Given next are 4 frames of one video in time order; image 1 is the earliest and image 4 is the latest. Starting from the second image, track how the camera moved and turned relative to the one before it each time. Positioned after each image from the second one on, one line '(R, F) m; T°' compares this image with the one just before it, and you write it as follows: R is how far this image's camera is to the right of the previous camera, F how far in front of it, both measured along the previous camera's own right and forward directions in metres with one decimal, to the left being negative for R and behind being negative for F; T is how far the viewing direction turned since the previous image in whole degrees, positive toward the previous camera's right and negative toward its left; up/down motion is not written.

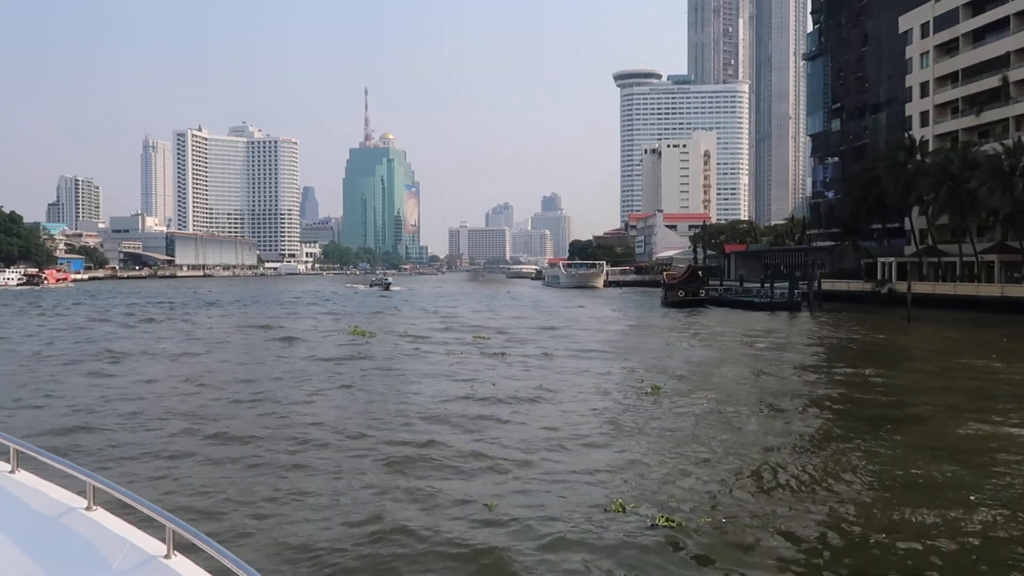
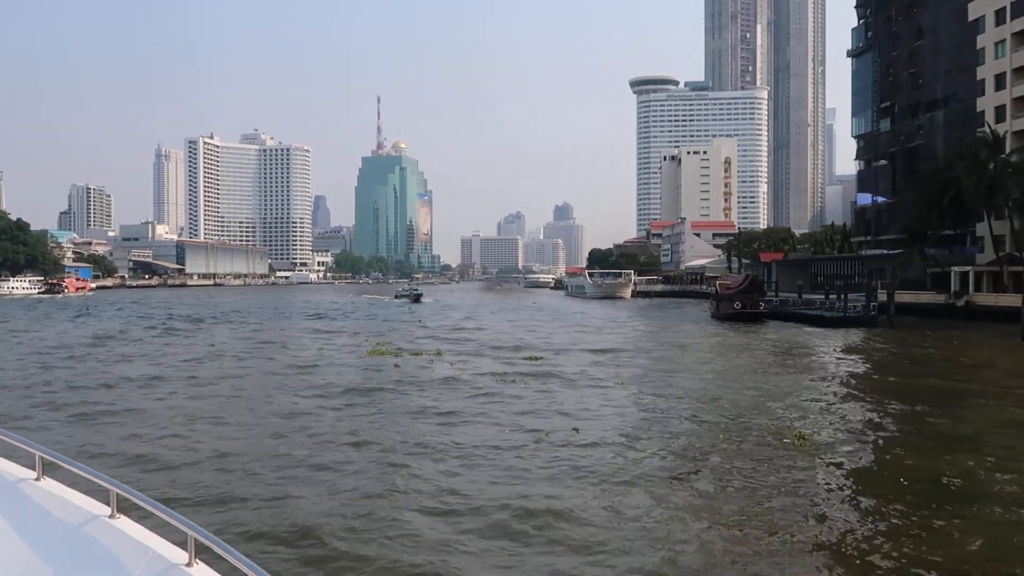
(-1.2, +3.9) m; -1°
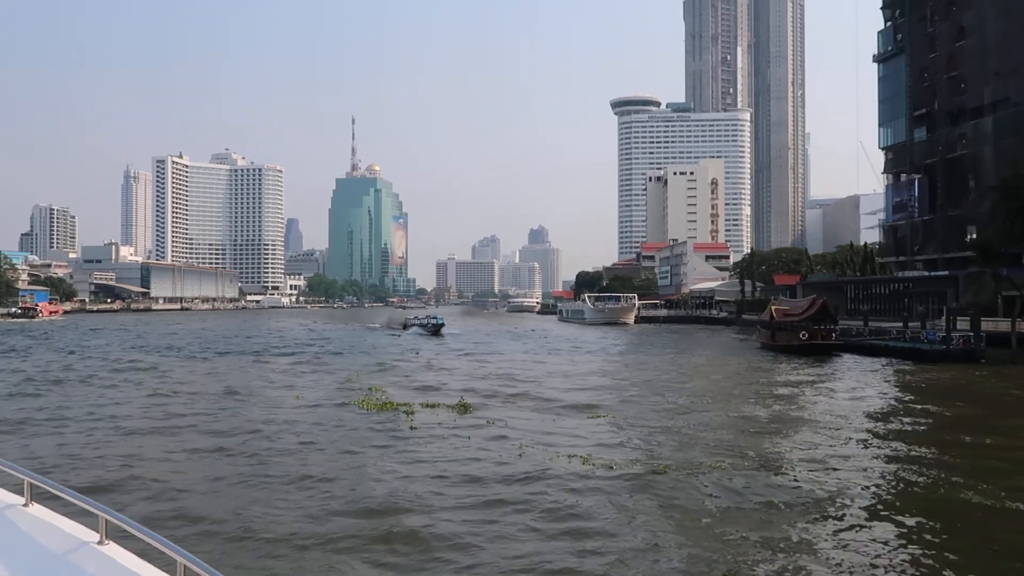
(-1.8, +6.4) m; +2°
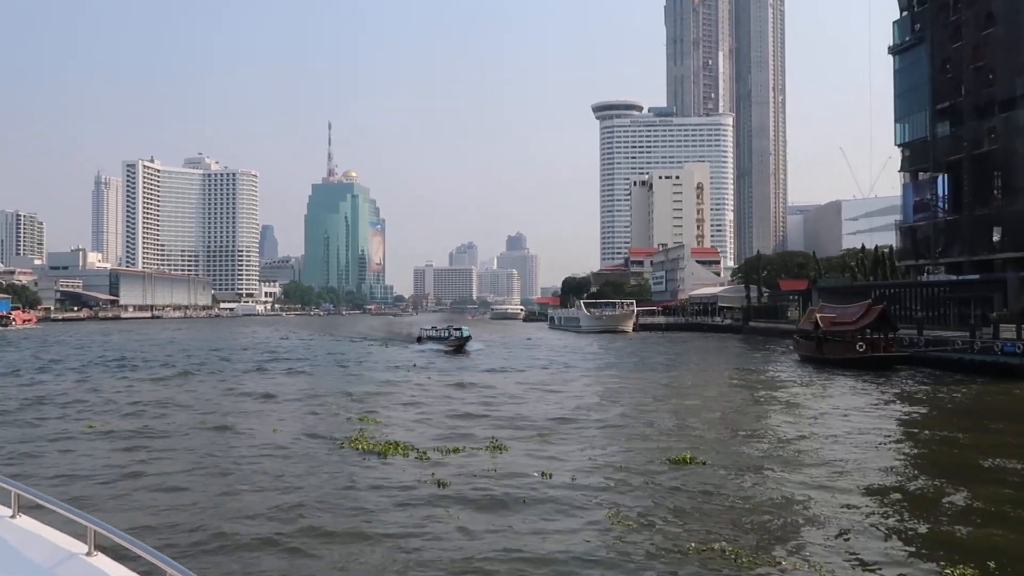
(-1.2, +4.2) m; +2°
